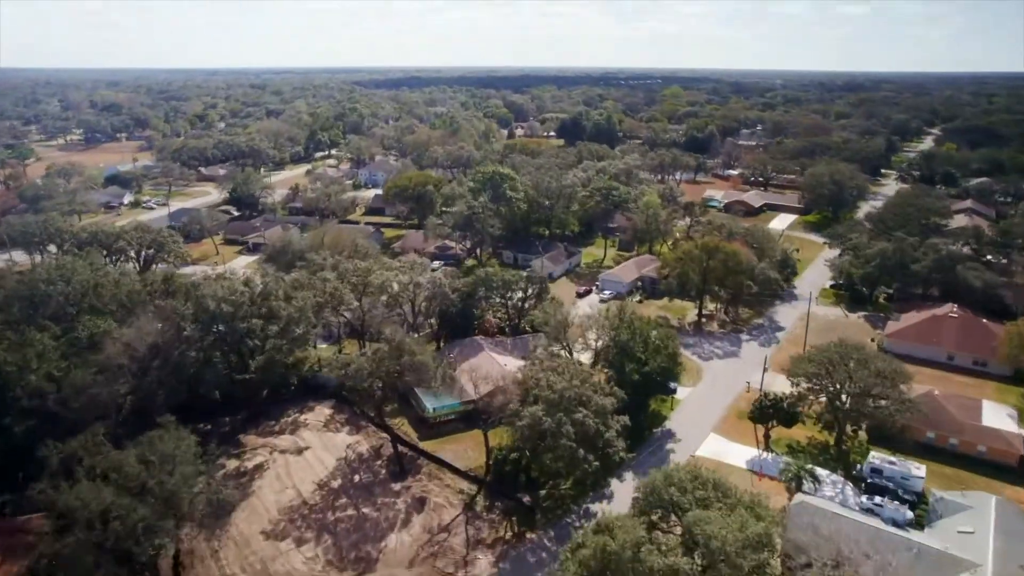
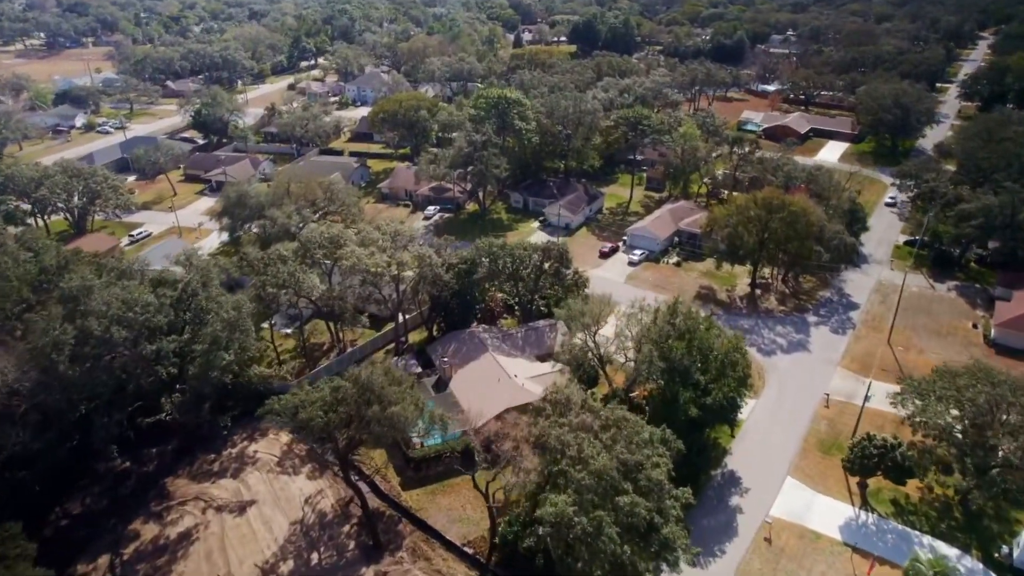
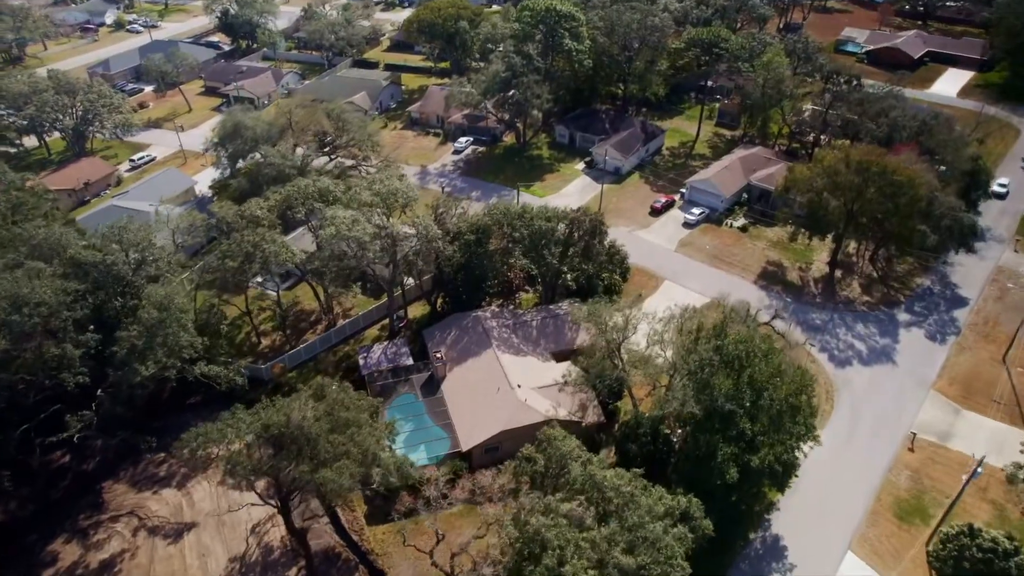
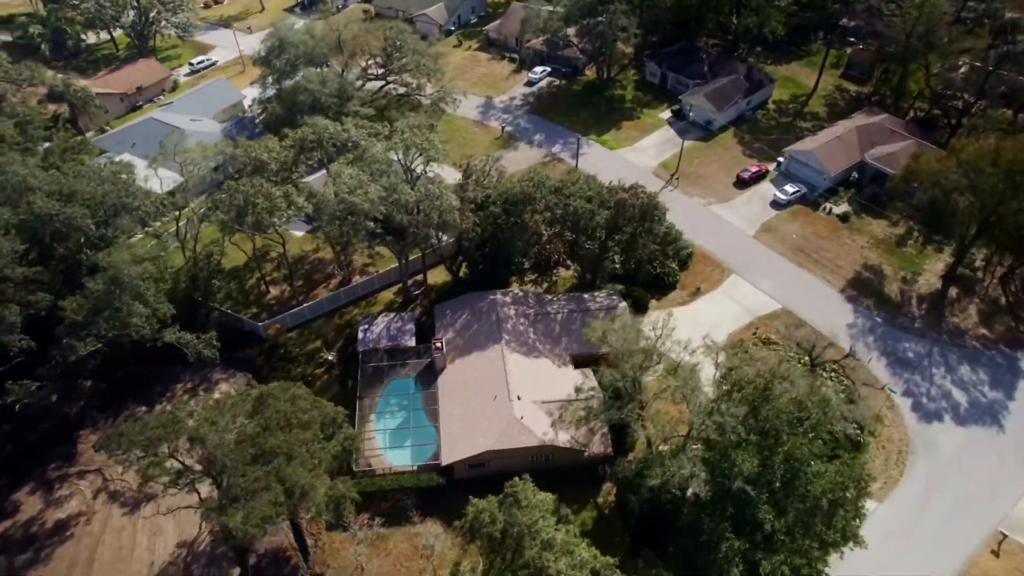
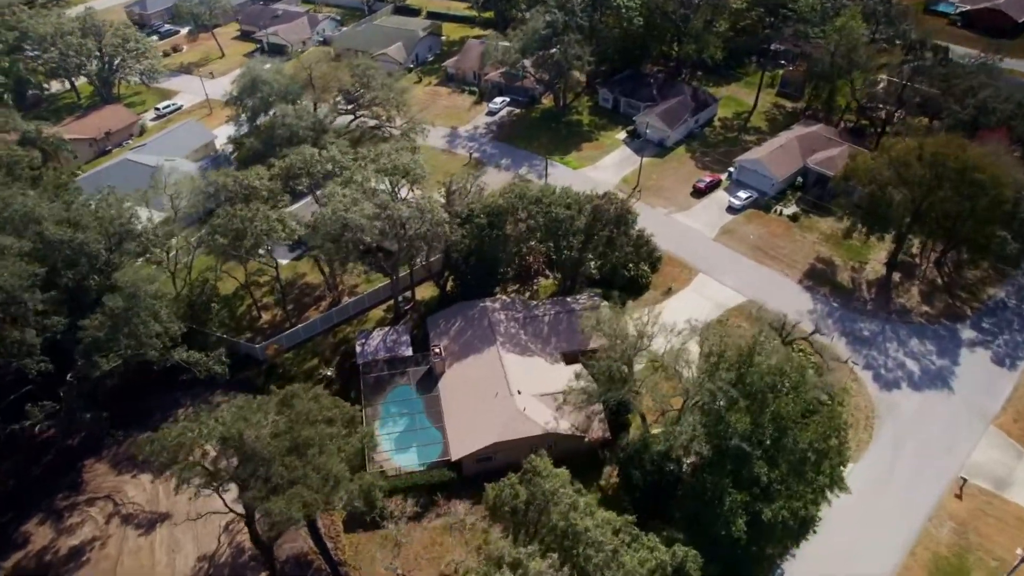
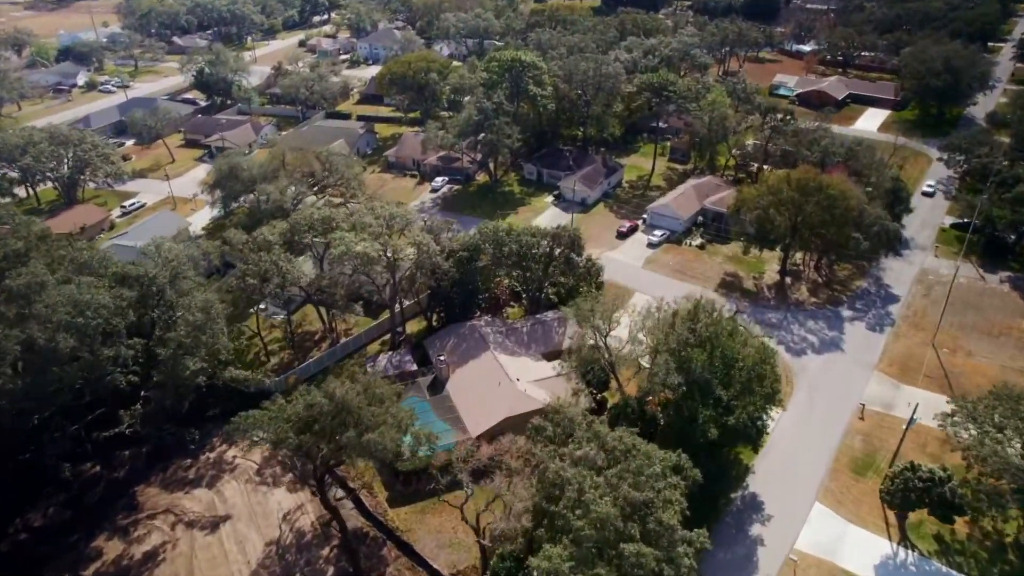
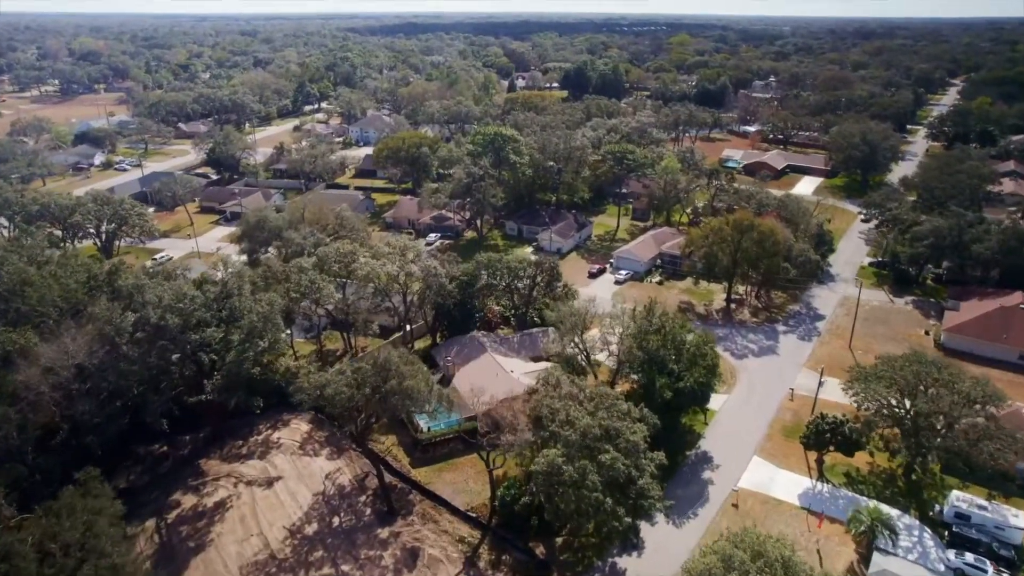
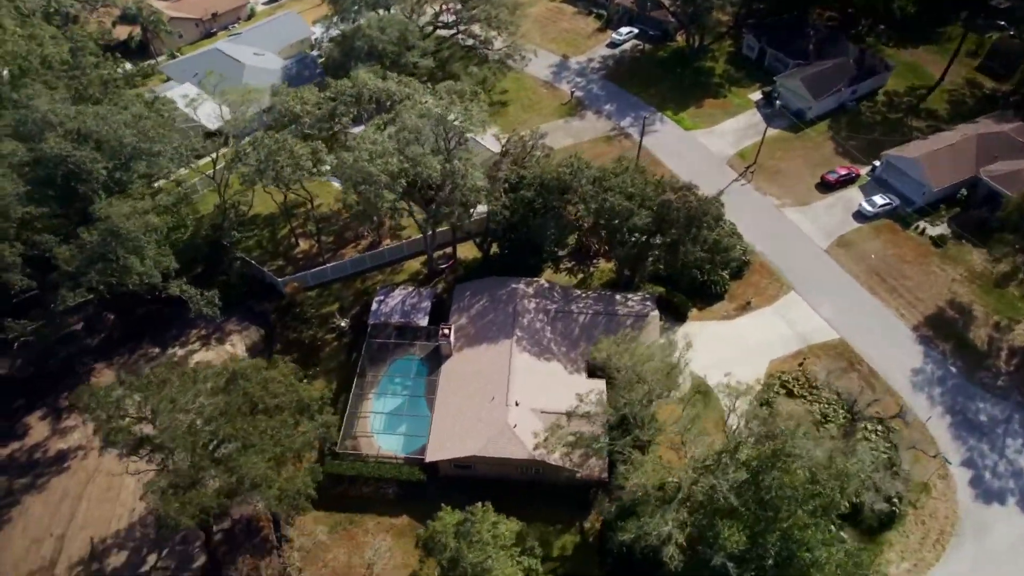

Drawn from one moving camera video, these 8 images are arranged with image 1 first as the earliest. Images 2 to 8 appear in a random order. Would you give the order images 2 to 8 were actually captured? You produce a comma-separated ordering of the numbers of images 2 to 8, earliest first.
7, 2, 6, 3, 5, 4, 8
